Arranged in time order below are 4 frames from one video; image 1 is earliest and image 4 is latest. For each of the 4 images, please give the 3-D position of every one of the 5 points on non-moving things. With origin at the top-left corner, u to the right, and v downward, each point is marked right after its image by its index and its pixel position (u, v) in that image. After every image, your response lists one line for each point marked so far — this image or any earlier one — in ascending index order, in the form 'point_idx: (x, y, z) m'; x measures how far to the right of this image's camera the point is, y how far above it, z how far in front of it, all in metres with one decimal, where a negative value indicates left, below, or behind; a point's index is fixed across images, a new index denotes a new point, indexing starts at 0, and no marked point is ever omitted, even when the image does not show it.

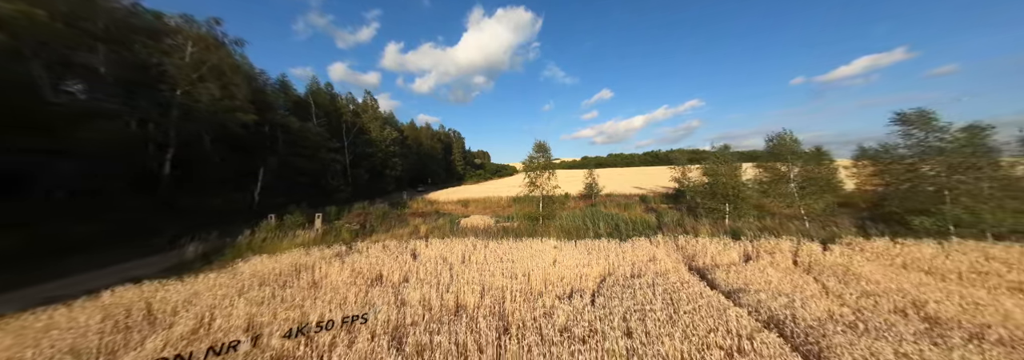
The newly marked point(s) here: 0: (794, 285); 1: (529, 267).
0: (+6.1, -2.2, +5.5) m
1: (+0.5, -2.5, +7.3) m
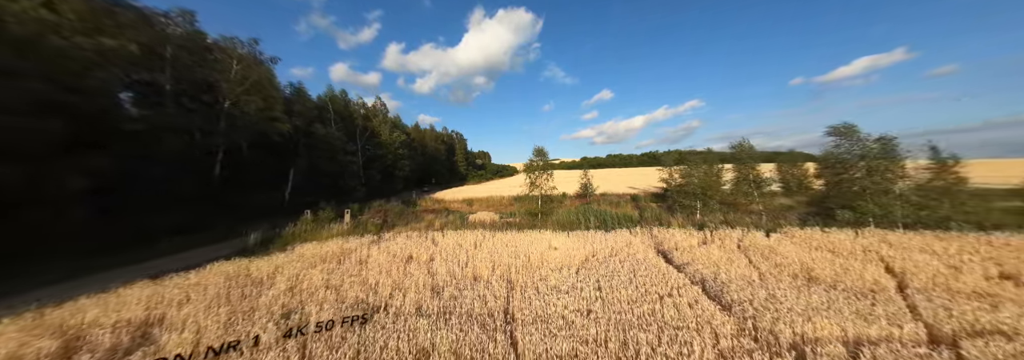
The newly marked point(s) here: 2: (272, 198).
0: (+6.2, -2.2, +7.3) m
1: (+0.6, -2.5, +9.1) m
2: (-15.2, -1.1, +16.7) m
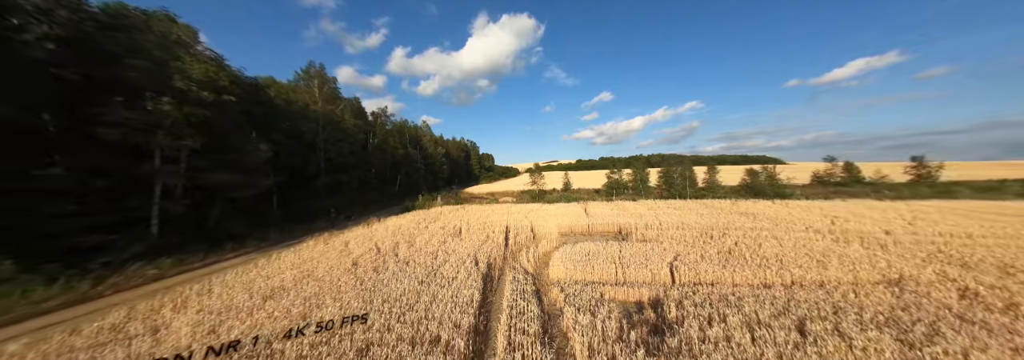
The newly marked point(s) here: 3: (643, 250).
0: (+7.3, -2.2, +19.7) m
1: (+1.7, -2.4, +21.5) m
2: (-14.0, -1.1, +29.2) m
3: (+4.7, -2.5, +9.0) m
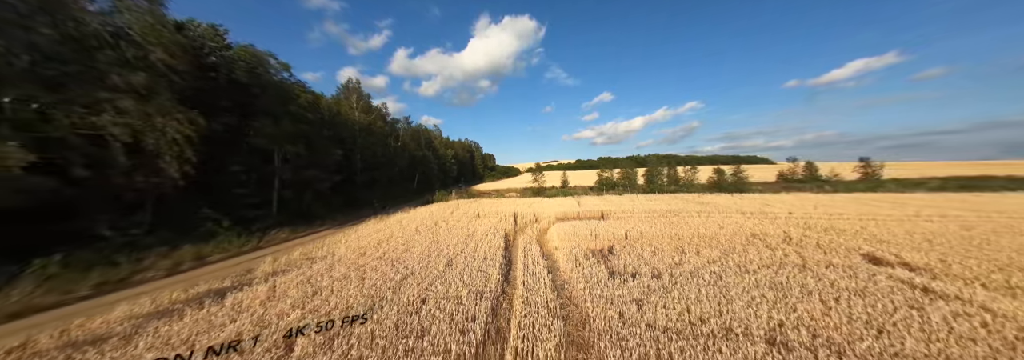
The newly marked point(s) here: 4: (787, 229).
0: (+7.8, -1.9, +23.6) m
1: (+2.2, -2.2, +25.4) m
2: (-13.5, -0.8, +33.2) m
3: (+5.2, -2.3, +12.9) m
4: (+11.3, -2.0, +10.2) m
